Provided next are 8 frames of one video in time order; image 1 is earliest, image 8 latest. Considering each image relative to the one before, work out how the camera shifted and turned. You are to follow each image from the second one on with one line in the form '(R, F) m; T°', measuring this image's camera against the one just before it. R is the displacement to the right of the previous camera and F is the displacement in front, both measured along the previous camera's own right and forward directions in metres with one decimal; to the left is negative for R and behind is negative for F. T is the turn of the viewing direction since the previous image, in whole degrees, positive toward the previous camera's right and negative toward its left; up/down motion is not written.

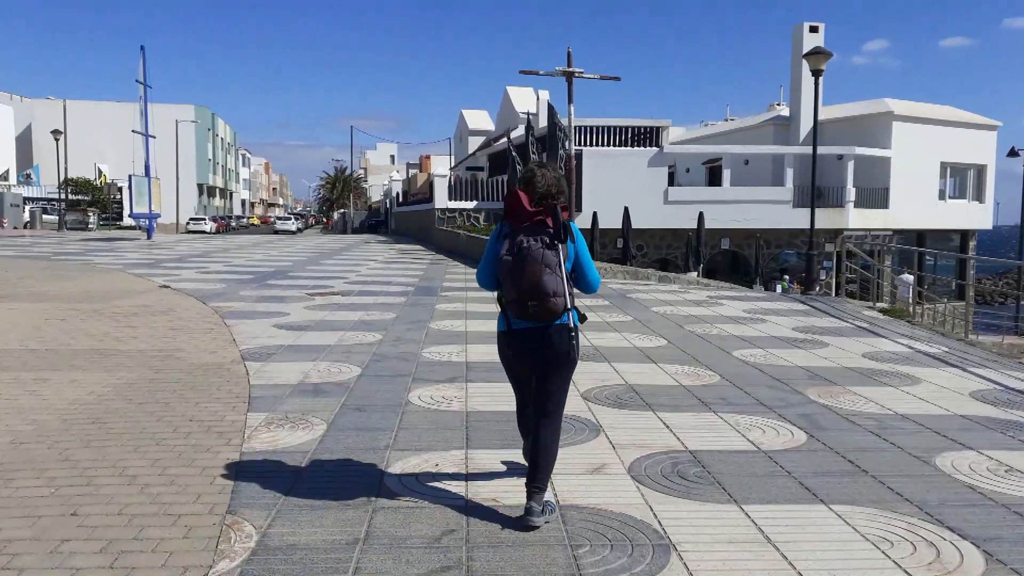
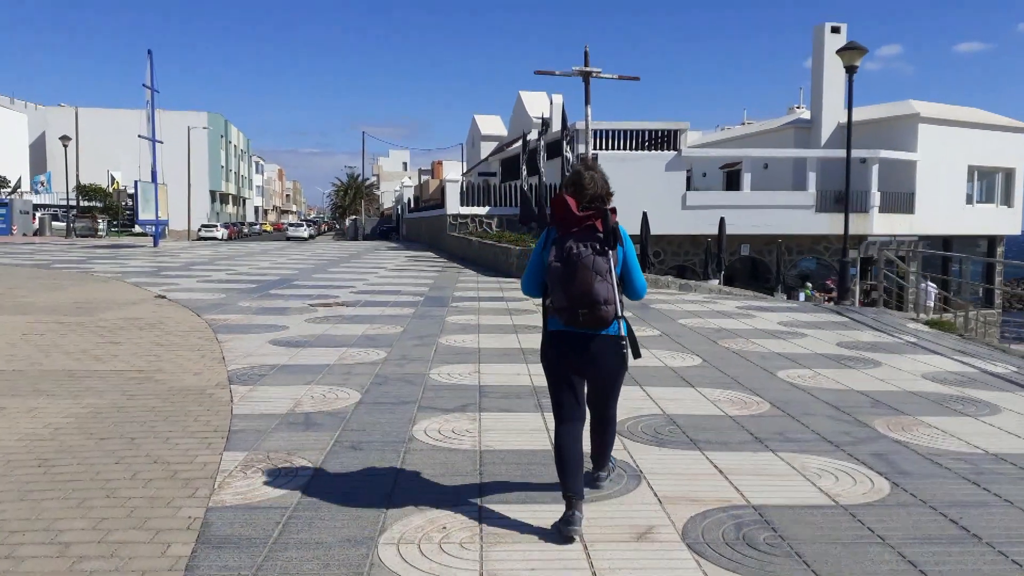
(-0.1, +0.9) m; -1°
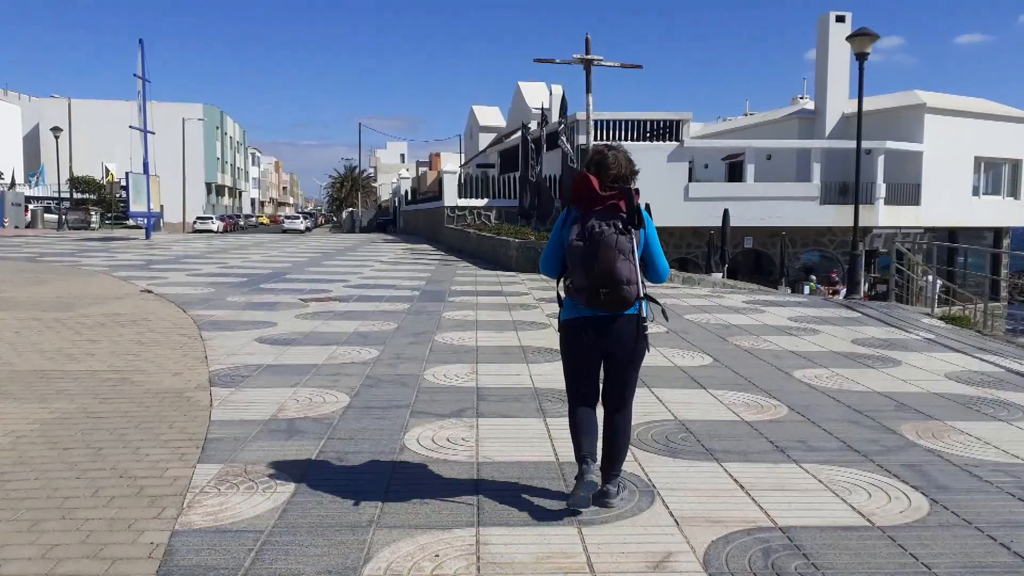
(0.0, +0.4) m; 0°
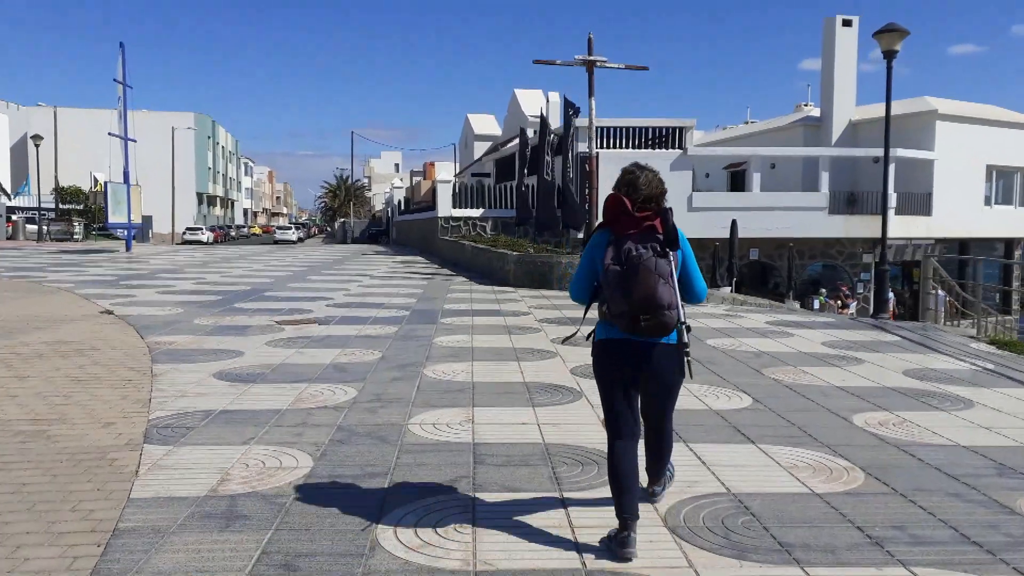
(-0.1, +1.2) m; 0°
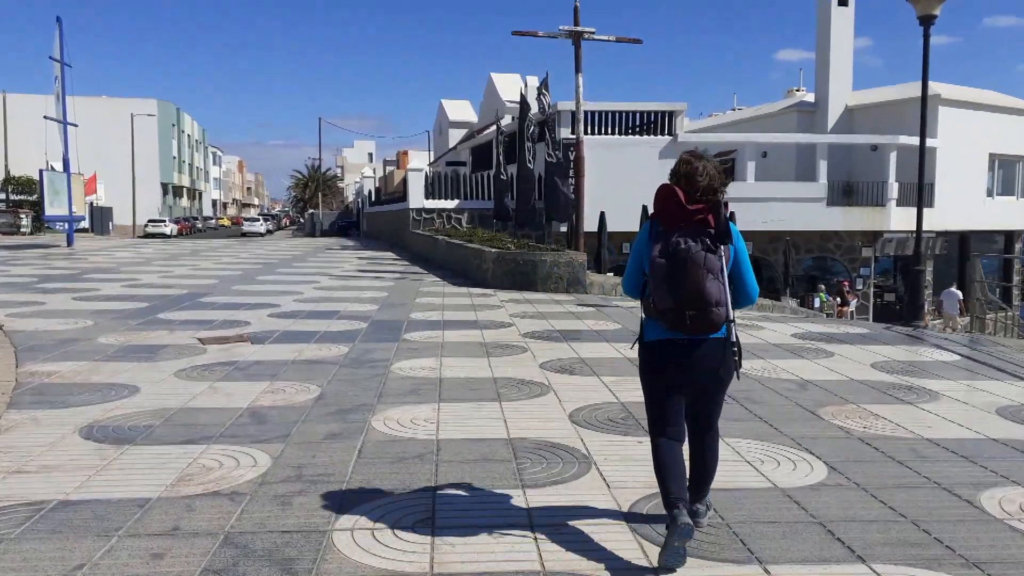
(0.0, +1.9) m; +2°
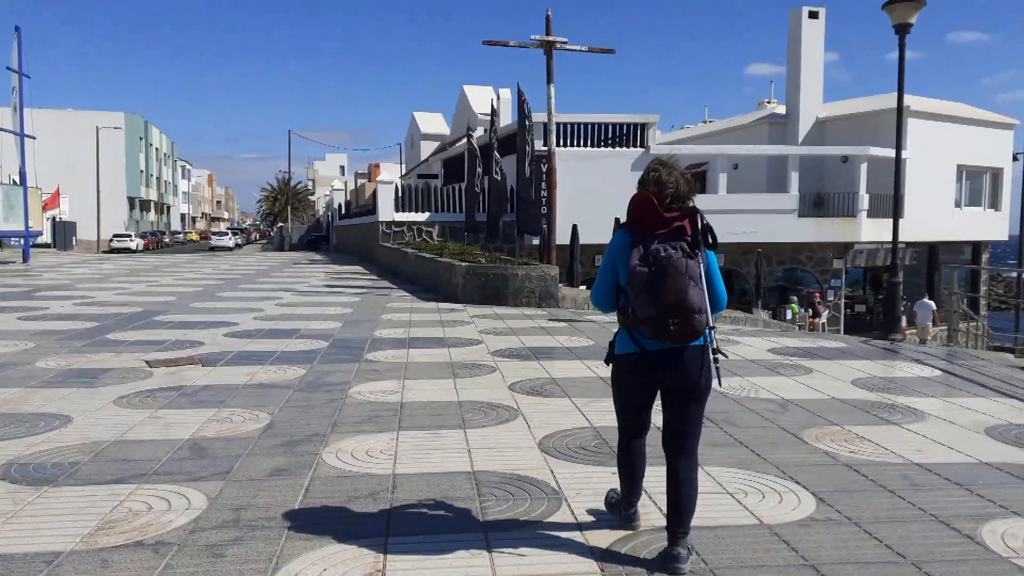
(+0.1, +0.4) m; +2°
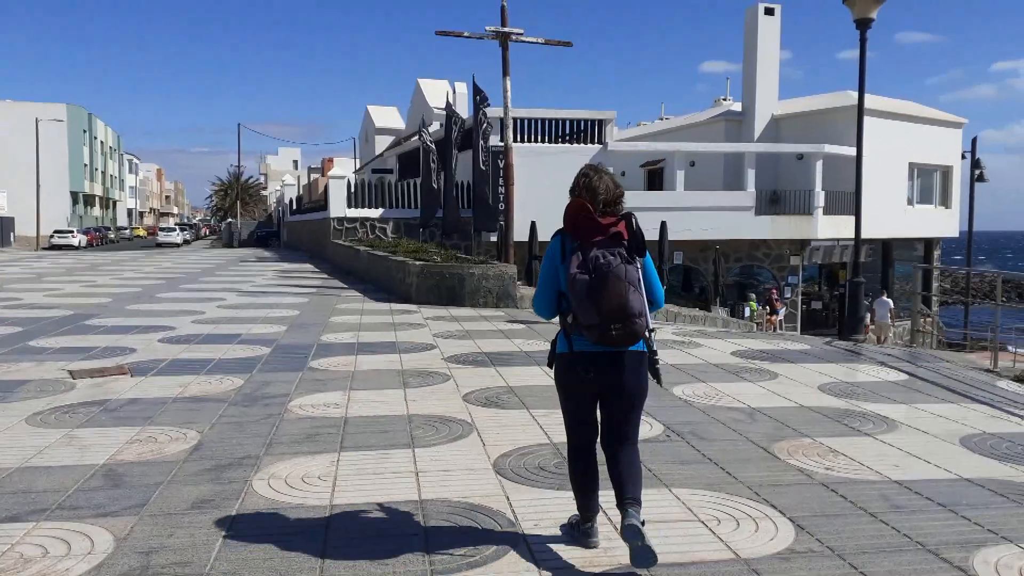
(0.0, +0.4) m; +3°
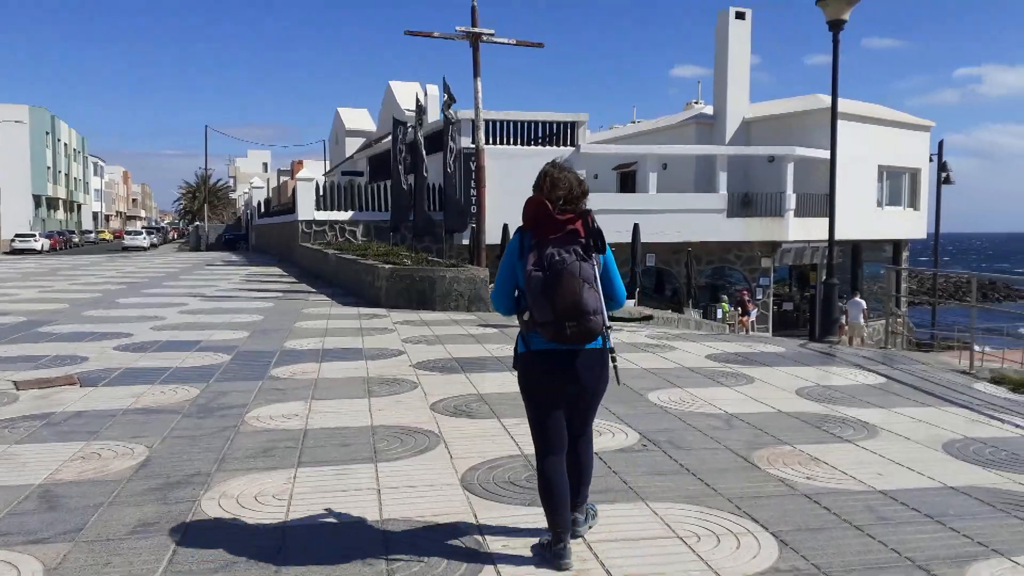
(0.0, +0.3) m; +2°
